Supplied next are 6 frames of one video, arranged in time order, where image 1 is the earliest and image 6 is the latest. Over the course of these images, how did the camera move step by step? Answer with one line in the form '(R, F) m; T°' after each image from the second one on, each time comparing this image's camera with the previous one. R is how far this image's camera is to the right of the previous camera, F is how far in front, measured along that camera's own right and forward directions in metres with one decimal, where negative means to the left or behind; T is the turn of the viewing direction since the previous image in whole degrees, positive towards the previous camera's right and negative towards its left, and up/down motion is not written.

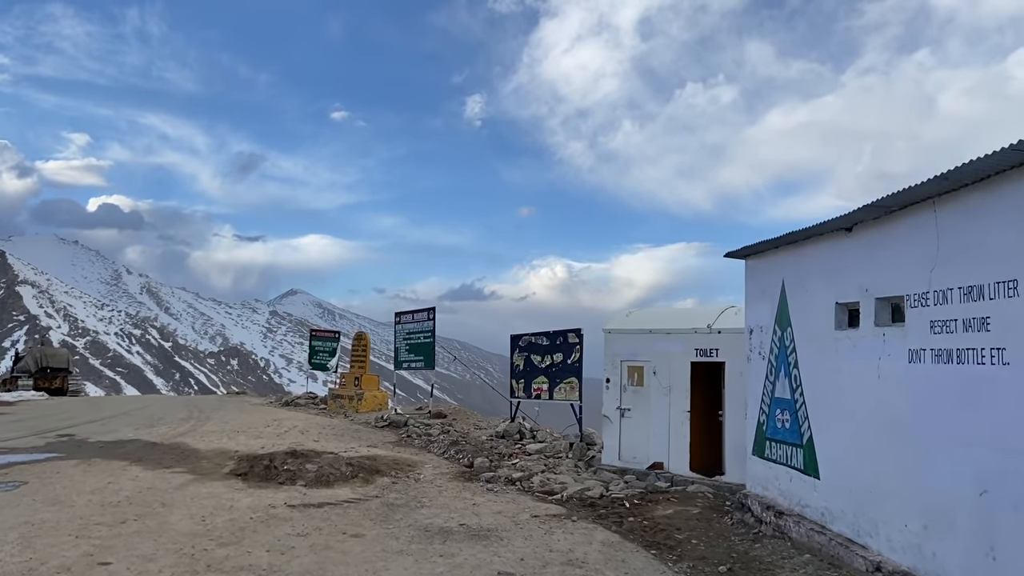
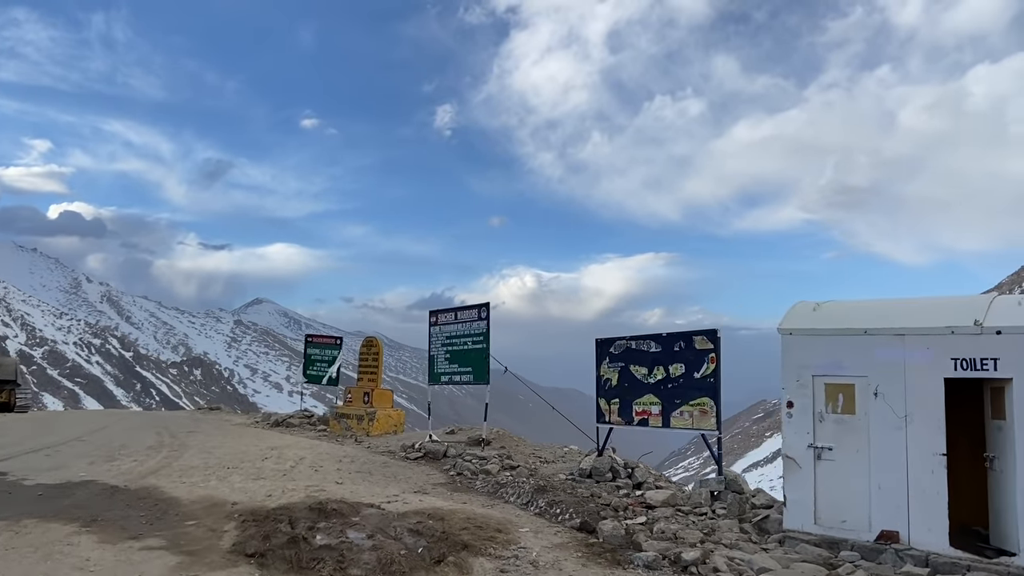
(-1.9, +3.6) m; +2°
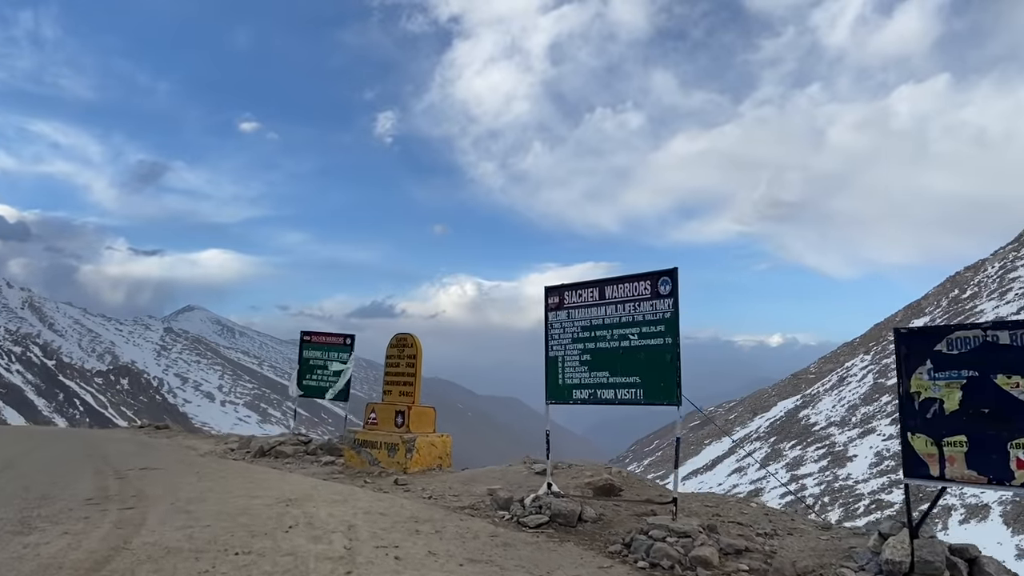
(-2.8, +5.1) m; +5°
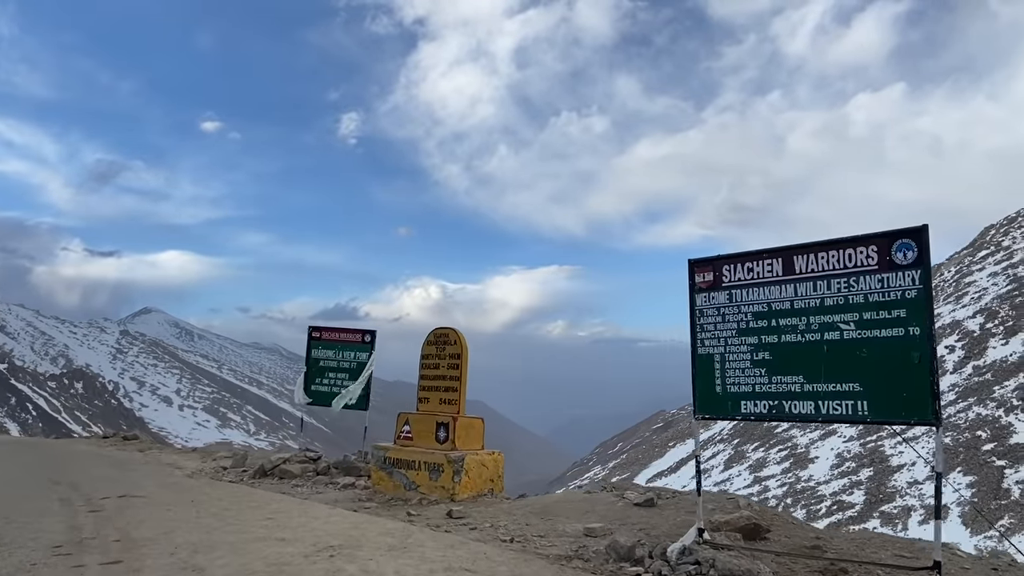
(-1.6, +2.4) m; +3°
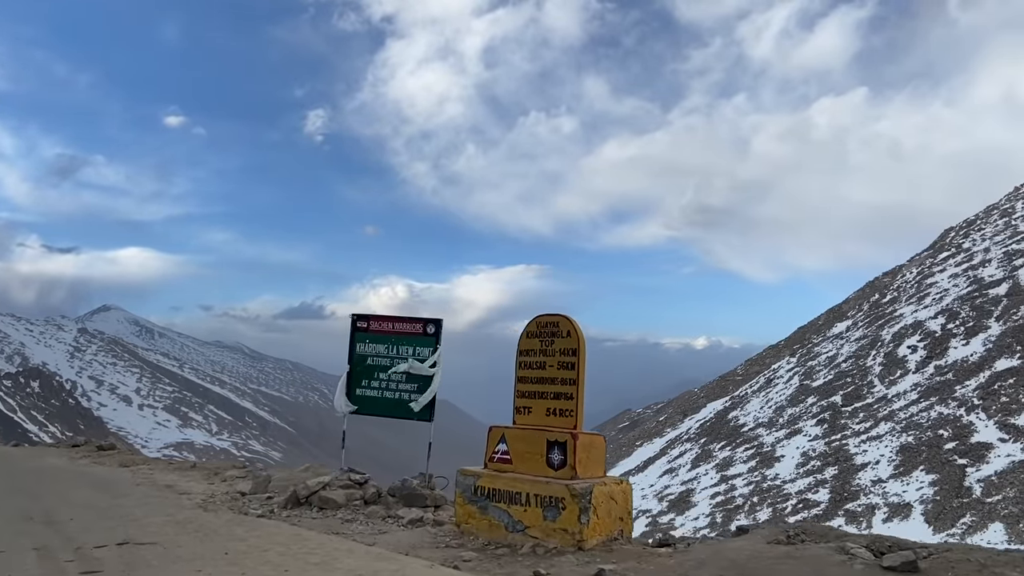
(-2.0, +2.8) m; +2°
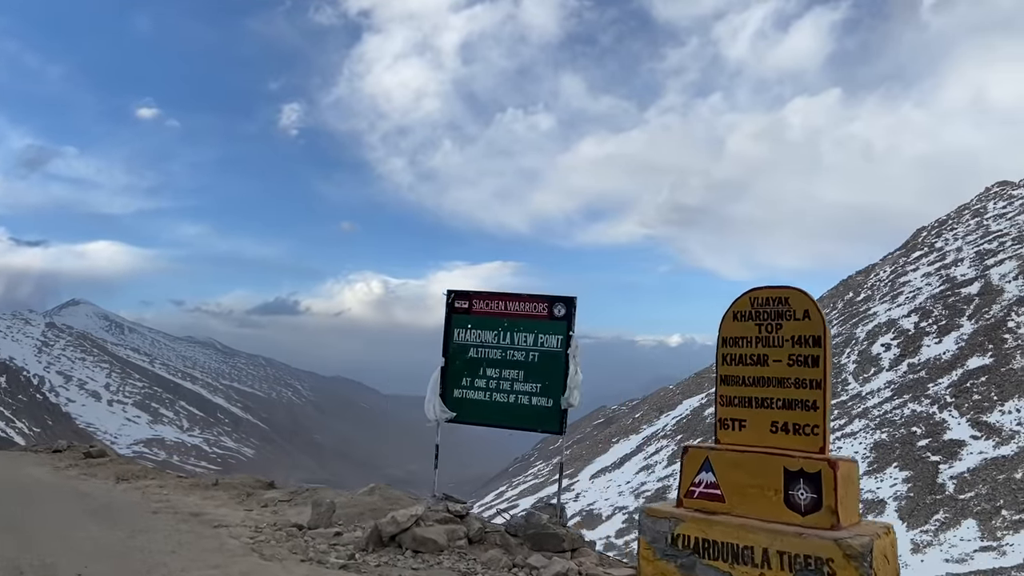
(-2.1, +2.7) m; +2°
